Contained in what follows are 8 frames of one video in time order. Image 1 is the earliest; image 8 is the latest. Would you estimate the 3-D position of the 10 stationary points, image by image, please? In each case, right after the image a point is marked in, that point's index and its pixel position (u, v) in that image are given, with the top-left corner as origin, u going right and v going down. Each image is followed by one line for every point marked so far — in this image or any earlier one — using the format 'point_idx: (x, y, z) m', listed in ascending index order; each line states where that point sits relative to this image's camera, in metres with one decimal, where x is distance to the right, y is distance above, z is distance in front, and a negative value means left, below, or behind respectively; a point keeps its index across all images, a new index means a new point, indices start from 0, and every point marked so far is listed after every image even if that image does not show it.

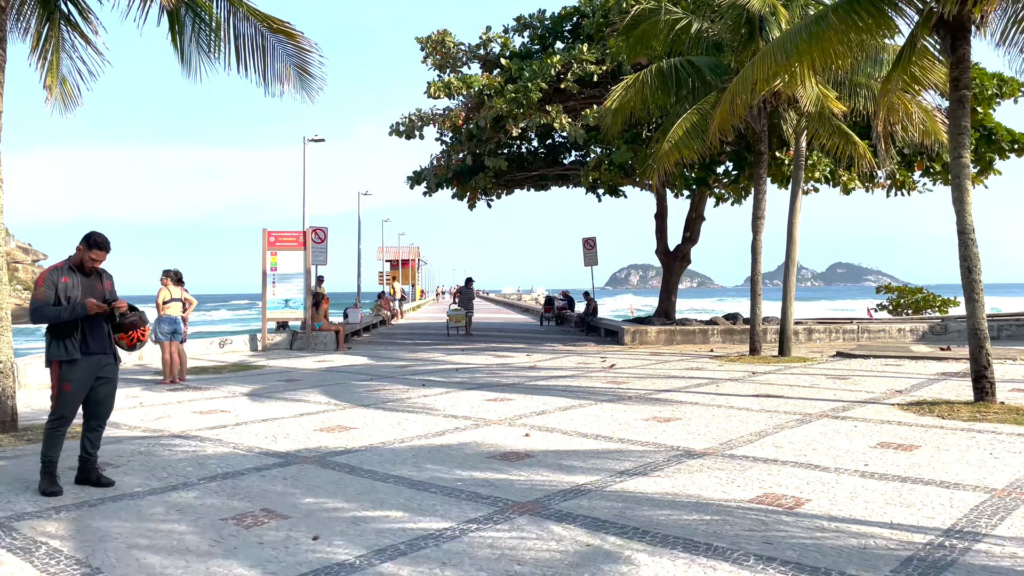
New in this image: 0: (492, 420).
0: (-0.2, -1.3, +8.0) m
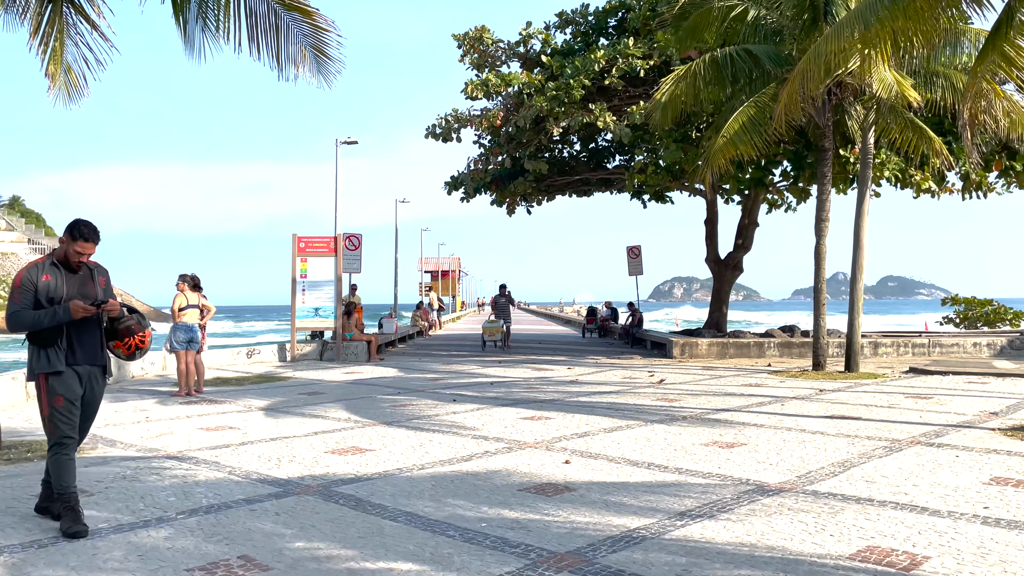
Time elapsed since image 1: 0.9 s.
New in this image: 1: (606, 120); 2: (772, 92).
0: (+0.1, -1.4, +7.0) m
1: (+2.0, +3.6, +16.7) m
2: (+4.2, +3.2, +12.8) m
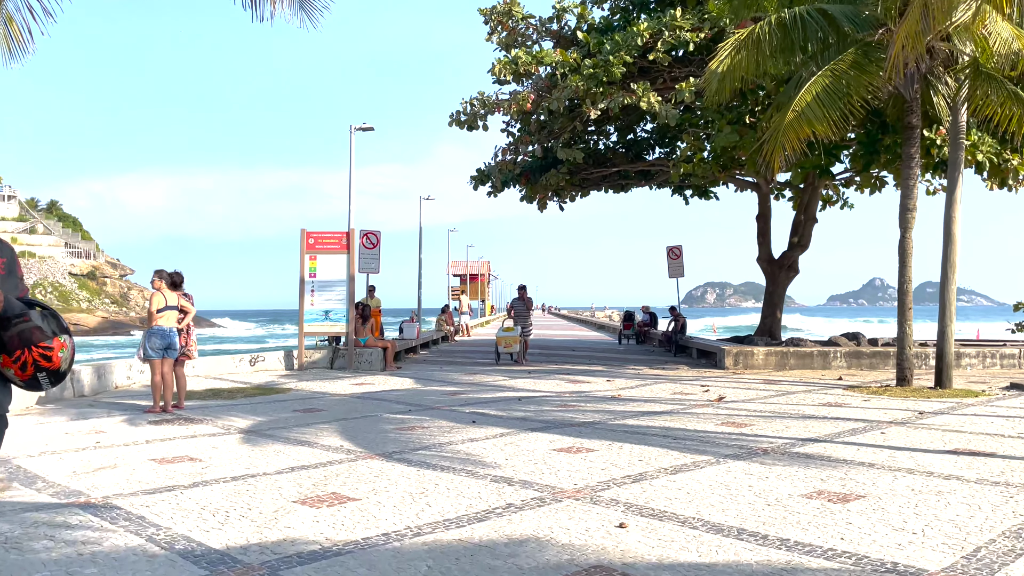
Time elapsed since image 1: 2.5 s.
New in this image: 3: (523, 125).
0: (+0.4, -1.3, +5.2) m
1: (+2.6, +3.5, +14.9) m
2: (+4.6, +3.1, +10.8) m
3: (+0.3, +3.7, +18.1) m
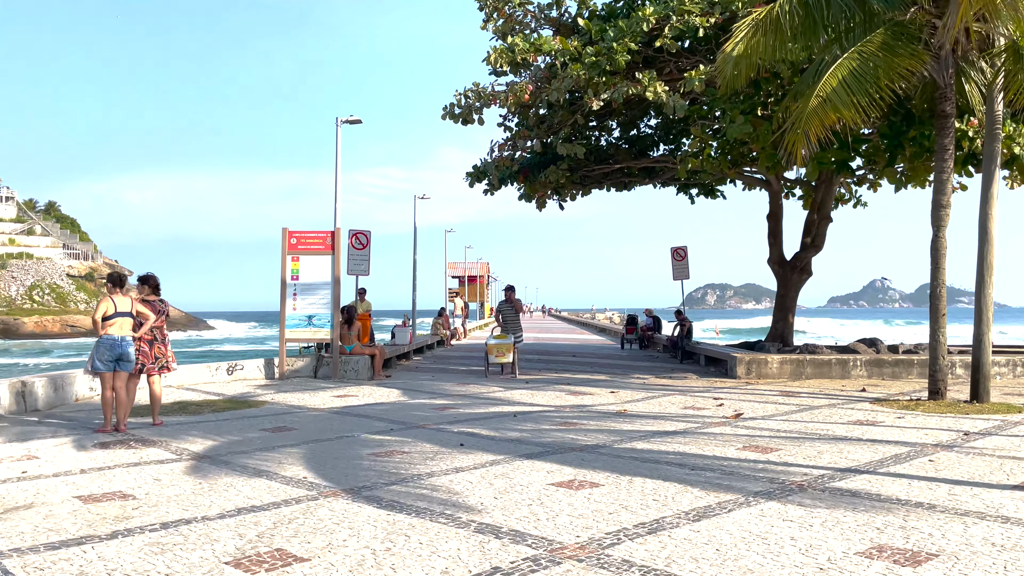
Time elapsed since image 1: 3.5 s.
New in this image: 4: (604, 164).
0: (+0.3, -1.4, +4.2) m
1: (+2.6, +3.5, +13.9) m
2: (+4.6, +3.1, +9.8) m
3: (+0.2, +3.7, +17.1) m
4: (+2.2, +3.0, +19.3) m
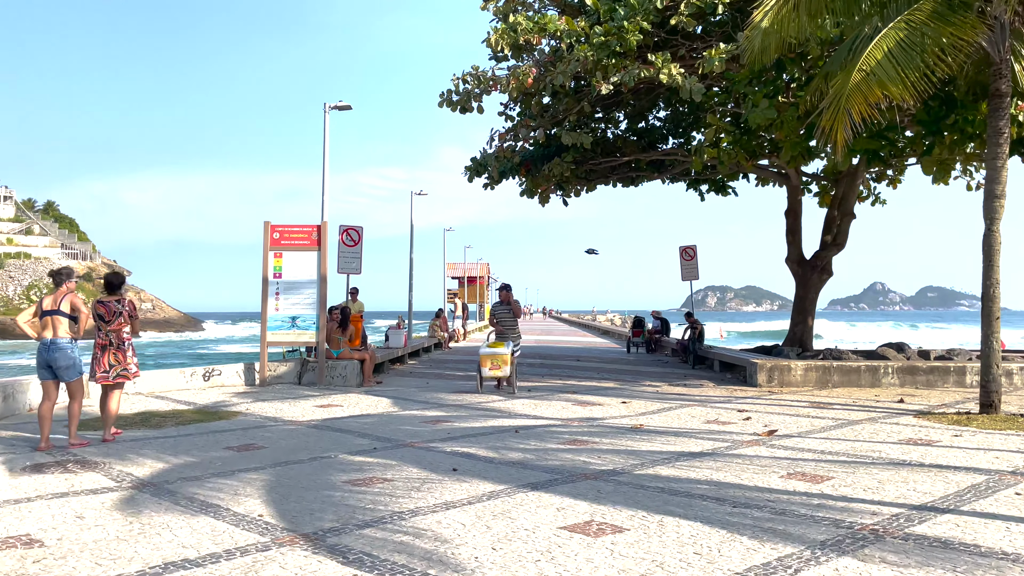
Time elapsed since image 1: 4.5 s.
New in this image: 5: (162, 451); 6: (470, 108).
0: (+0.3, -1.4, +3.1) m
1: (+2.6, +3.5, +12.8) m
2: (+4.6, +3.1, +8.7) m
3: (+0.3, +3.7, +16.0) m
4: (+2.3, +3.0, +18.2) m
5: (-3.2, -1.5, +7.3) m
6: (-0.8, +3.6, +15.6) m
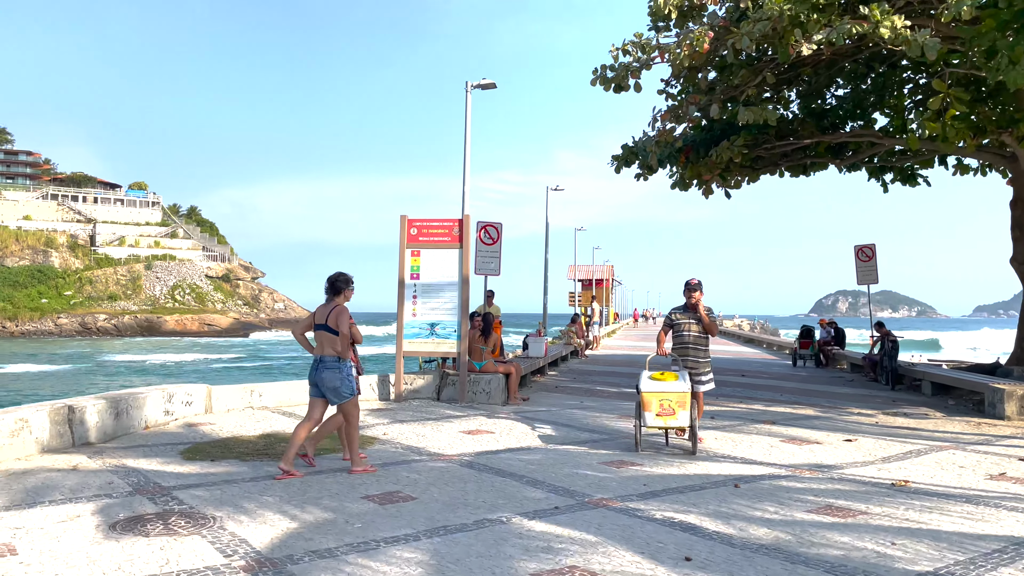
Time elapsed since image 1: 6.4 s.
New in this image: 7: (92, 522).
0: (+1.3, -1.4, +1.0) m
1: (+5.0, +3.4, +10.3) m
2: (+6.4, +3.0, +6.0) m
3: (+3.1, +3.6, +13.9) m
4: (+5.4, +2.9, +15.7) m
5: (-1.6, -1.5, +5.7) m
6: (+2.0, +3.5, +13.6) m
7: (-2.7, -1.5, +5.2) m
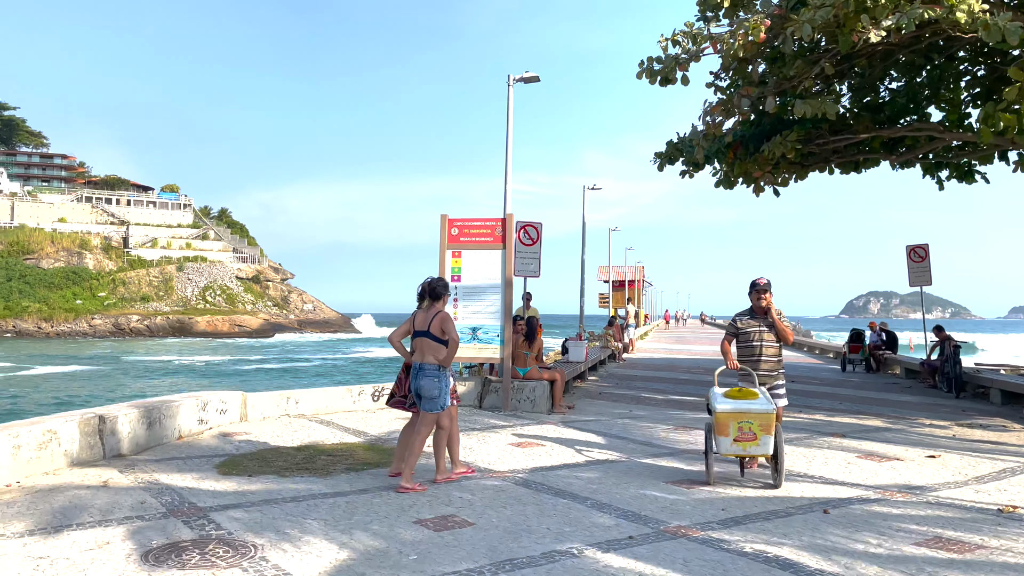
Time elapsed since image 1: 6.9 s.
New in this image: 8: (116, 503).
0: (+1.5, -1.4, +0.5) m
1: (+5.5, +3.4, +9.6) m
2: (+6.8, +3.0, +5.2) m
3: (+3.8, +3.6, +13.2) m
4: (+6.2, +2.9, +15.0) m
5: (-1.2, -1.5, +5.2) m
6: (+2.7, +3.5, +13.0) m
7: (-2.3, -1.5, +4.7) m
8: (-2.9, -1.5, +5.7) m
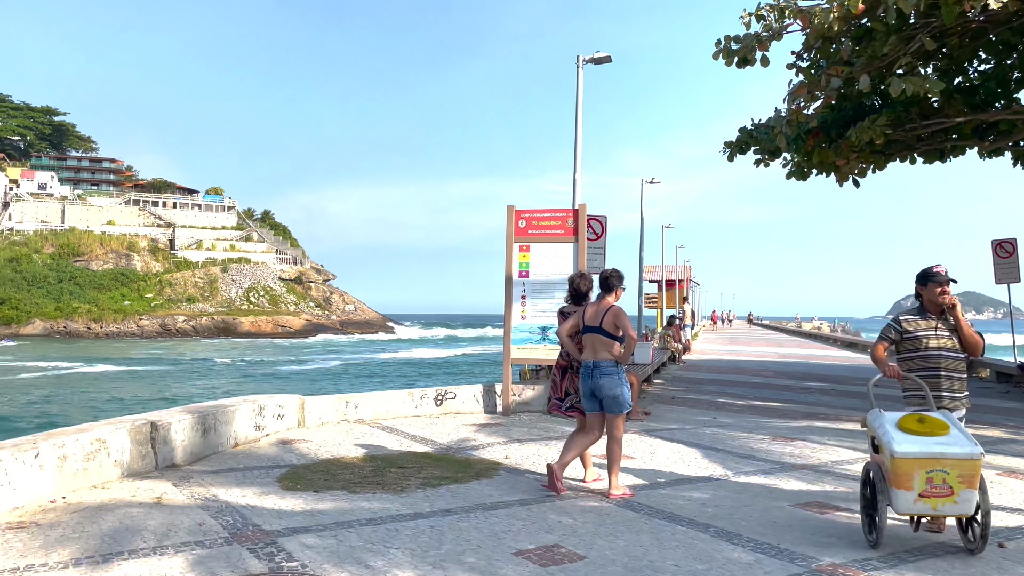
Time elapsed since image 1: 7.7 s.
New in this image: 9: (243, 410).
0: (+2.0, -1.3, -0.4) m
1: (+6.4, +3.4, +8.5) m
2: (+7.5, +3.1, +4.1) m
3: (+4.9, +3.6, +12.2) m
4: (+7.3, +3.0, +13.9) m
5: (-0.5, -1.5, +4.5) m
6: (+3.7, +3.5, +12.0) m
7: (-1.7, -1.5, +4.0) m
8: (-2.2, -1.5, +5.0) m
9: (-2.7, -1.2, +8.0) m
